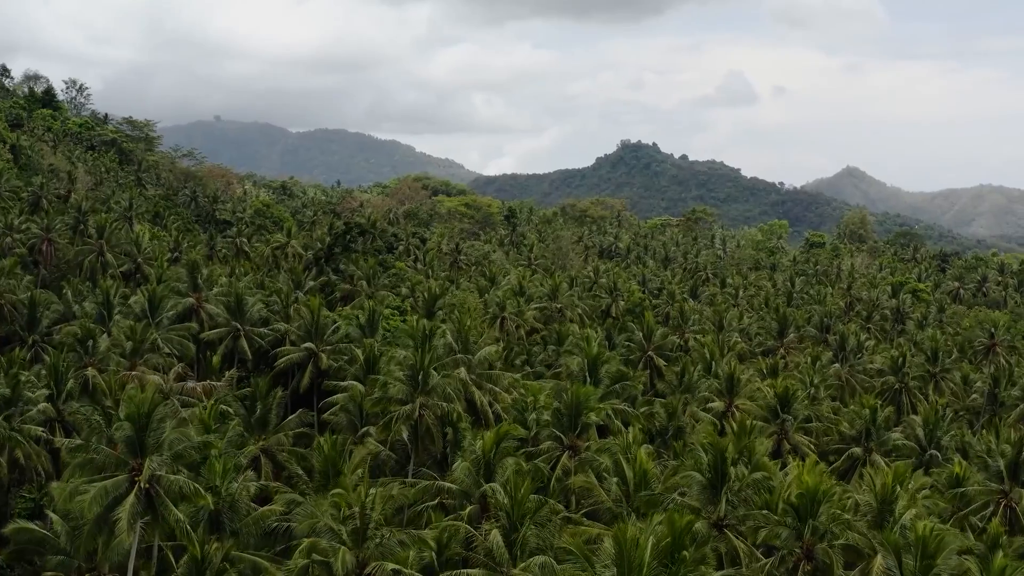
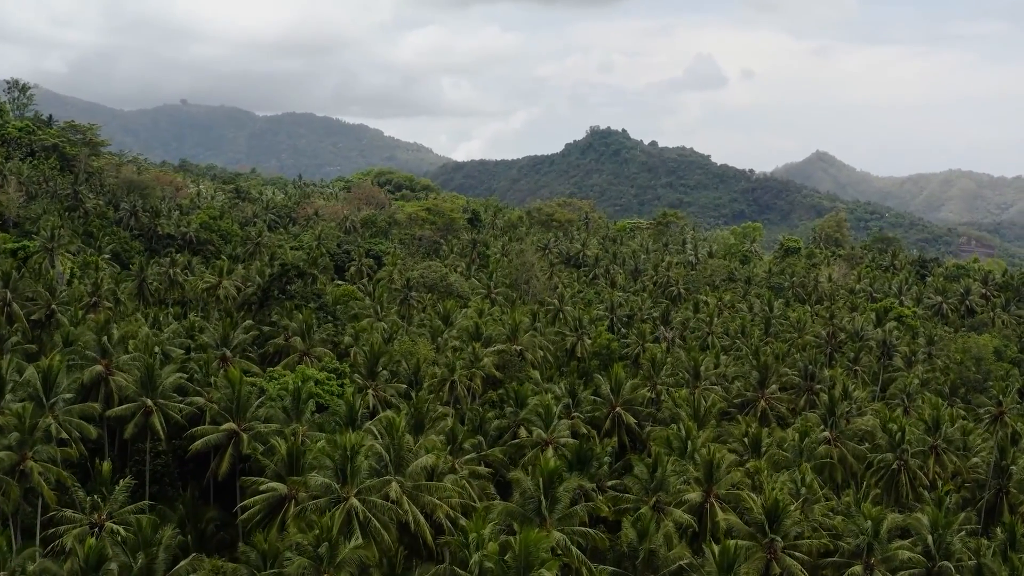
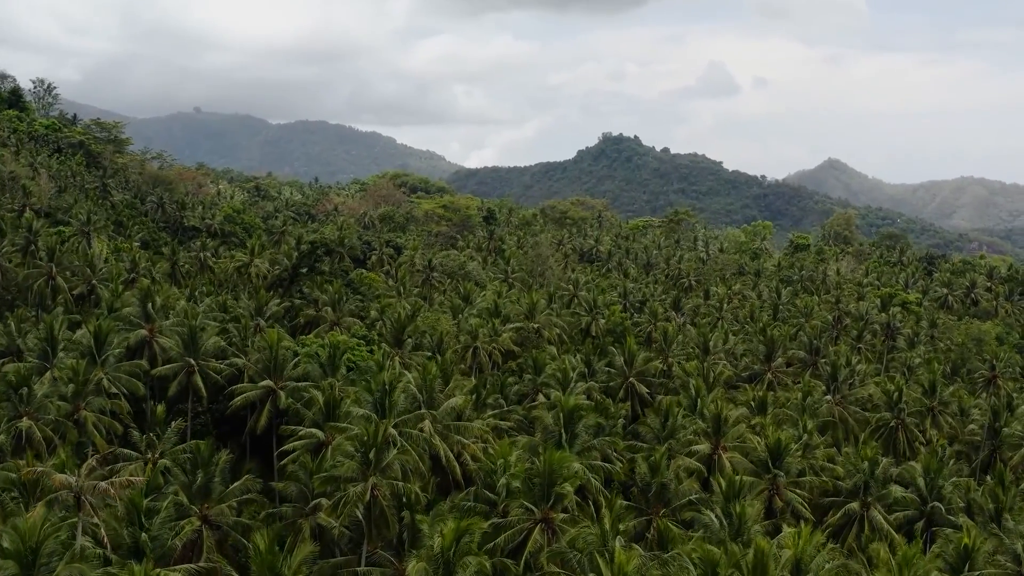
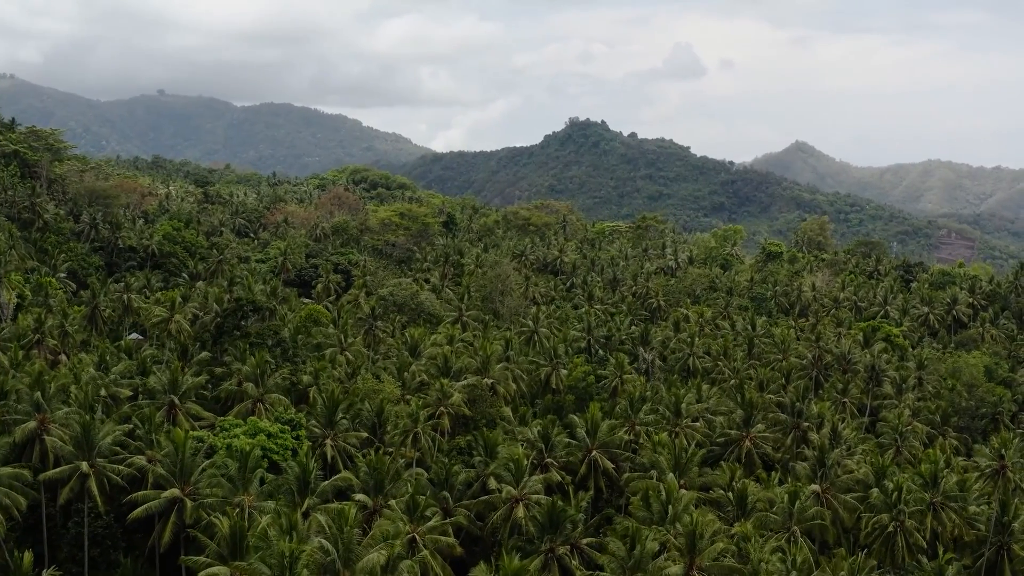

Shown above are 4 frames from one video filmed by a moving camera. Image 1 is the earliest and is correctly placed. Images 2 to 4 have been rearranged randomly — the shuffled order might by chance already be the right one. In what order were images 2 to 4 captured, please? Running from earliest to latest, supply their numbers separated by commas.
3, 2, 4
